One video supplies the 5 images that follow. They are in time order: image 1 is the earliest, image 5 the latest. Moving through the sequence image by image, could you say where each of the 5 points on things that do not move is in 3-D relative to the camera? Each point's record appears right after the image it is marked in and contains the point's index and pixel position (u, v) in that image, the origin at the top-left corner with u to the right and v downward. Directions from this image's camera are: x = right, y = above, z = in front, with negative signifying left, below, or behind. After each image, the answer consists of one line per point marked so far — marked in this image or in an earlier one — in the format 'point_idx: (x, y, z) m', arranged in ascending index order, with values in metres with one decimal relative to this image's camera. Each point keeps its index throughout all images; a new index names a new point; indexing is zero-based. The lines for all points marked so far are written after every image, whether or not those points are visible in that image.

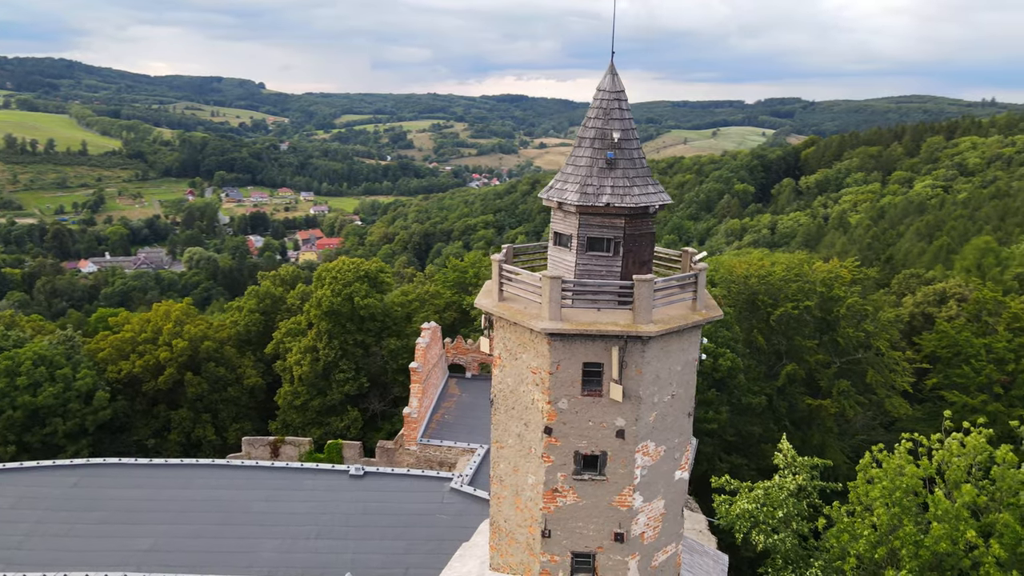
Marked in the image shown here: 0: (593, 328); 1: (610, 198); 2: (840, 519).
0: (+1.1, -0.5, +9.7) m
1: (+1.4, +1.3, +10.1) m
2: (+7.1, -5.0, +15.6) m
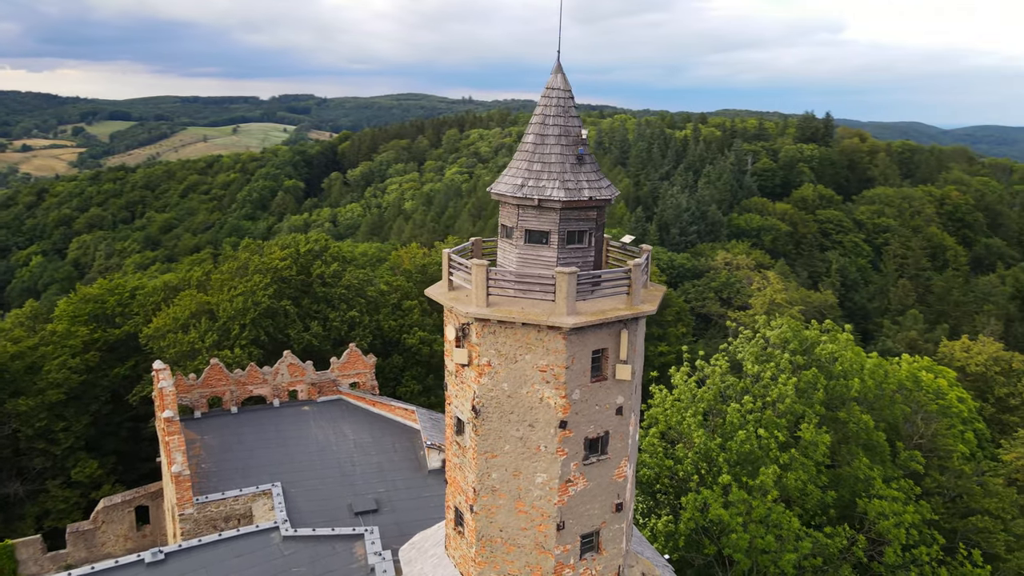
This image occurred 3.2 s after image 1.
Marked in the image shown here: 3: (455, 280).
0: (+1.4, -0.4, +10.2) m
1: (+1.1, +1.4, +10.6) m
2: (+3.6, -4.2, +18.7) m
3: (-0.9, +0.1, +11.2) m
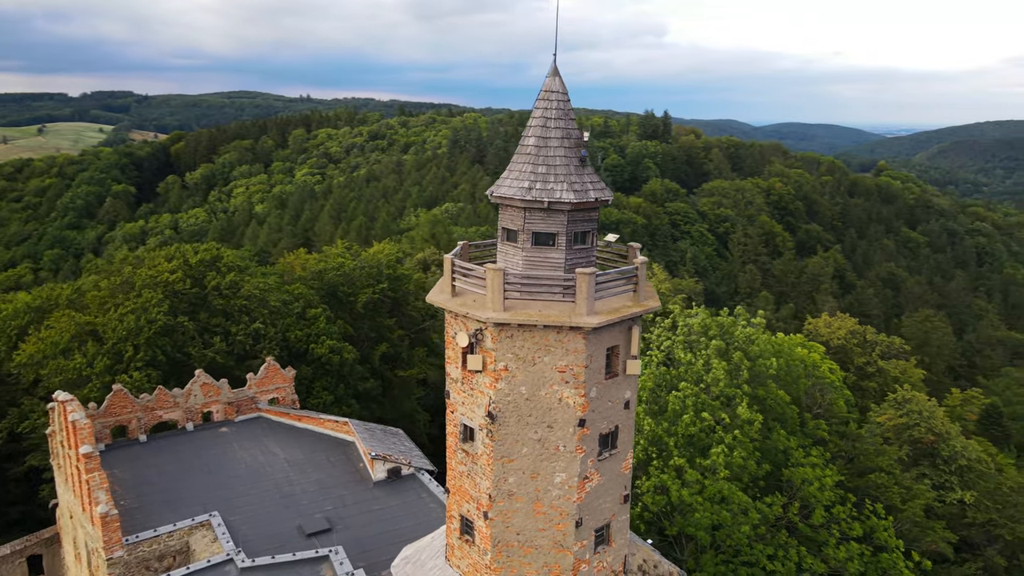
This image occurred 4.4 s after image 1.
0: (+1.7, -0.4, +10.5) m
1: (+1.2, +1.4, +10.8) m
2: (+2.4, -4.1, +19.3) m
3: (-0.8, 0.0, +11.0) m
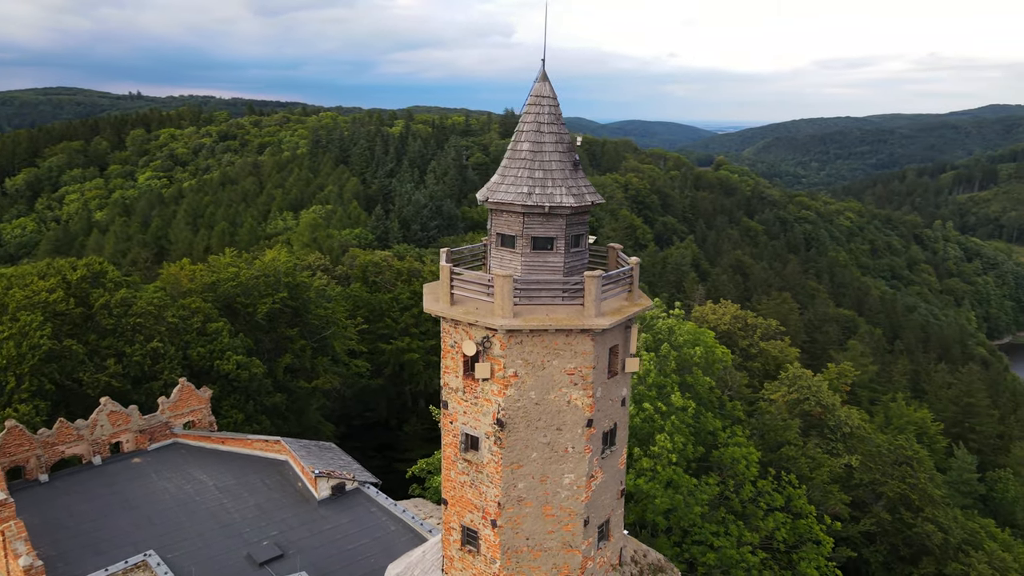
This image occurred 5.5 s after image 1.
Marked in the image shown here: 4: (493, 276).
0: (+1.7, -0.4, +10.8) m
1: (+1.2, +1.4, +11.0) m
2: (+1.0, -4.1, +19.6) m
3: (-0.8, -0.1, +10.9) m
4: (-0.3, +0.2, +10.3) m
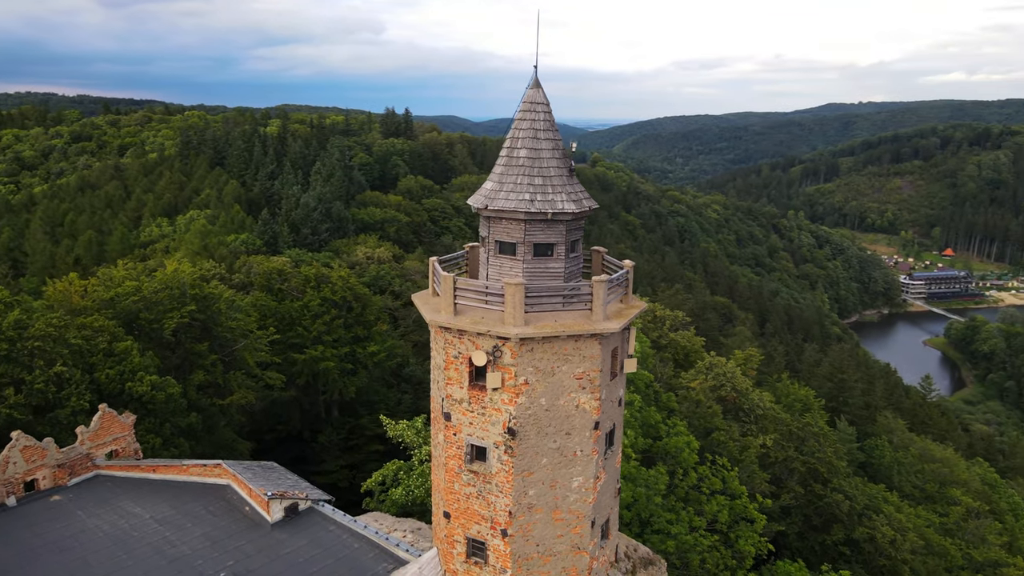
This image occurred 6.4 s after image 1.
0: (+1.8, -0.4, +11.0) m
1: (+1.2, +1.3, +11.1) m
2: (-0.1, -4.2, +19.6) m
3: (-0.7, -0.2, +10.7) m
4: (-0.1, 0.0, +10.2) m
